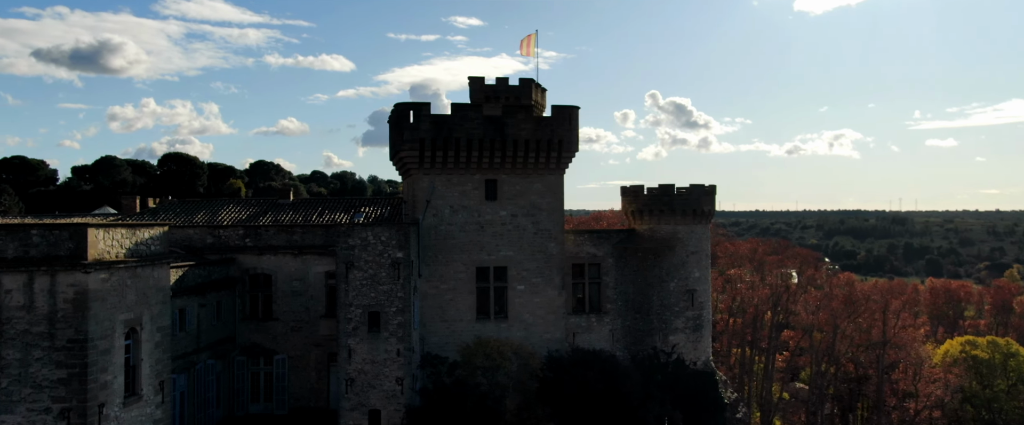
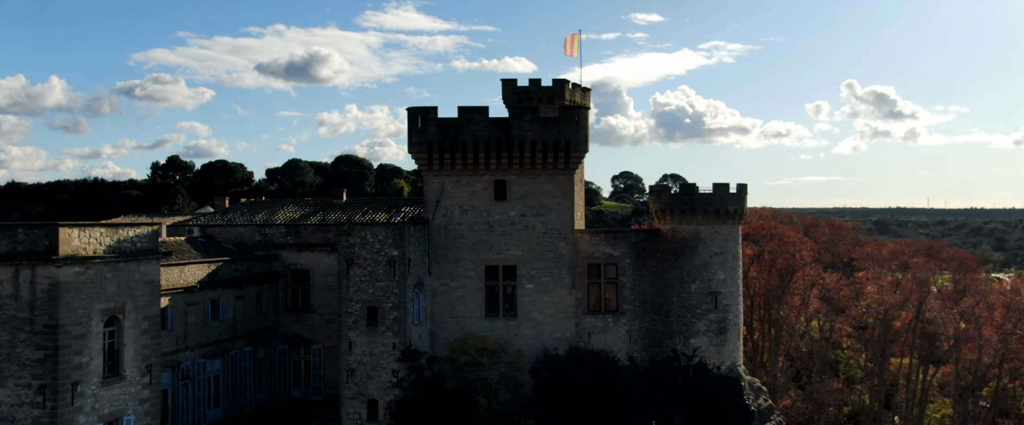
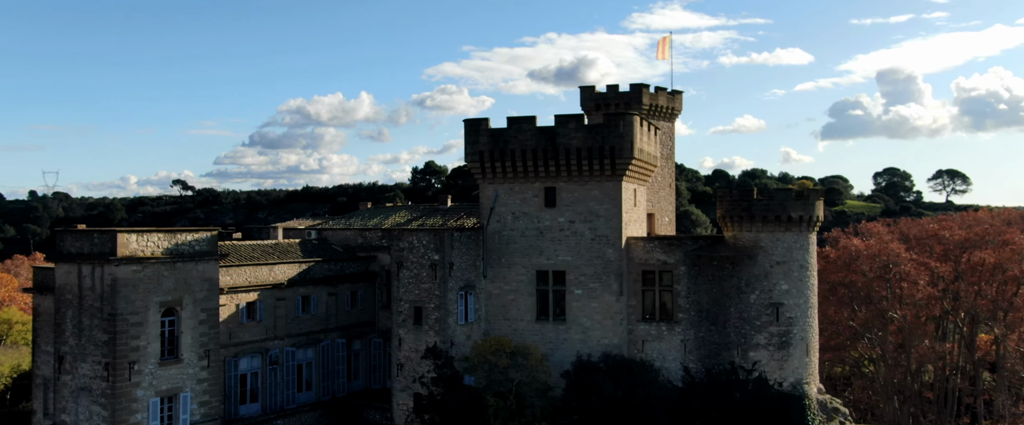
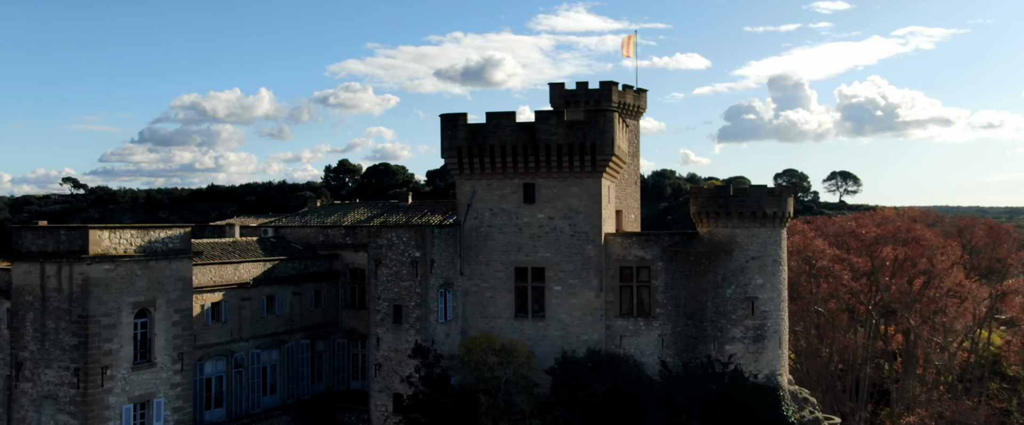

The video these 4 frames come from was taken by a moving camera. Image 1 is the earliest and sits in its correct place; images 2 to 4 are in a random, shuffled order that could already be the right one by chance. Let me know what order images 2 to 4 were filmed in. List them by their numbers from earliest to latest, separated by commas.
2, 4, 3
